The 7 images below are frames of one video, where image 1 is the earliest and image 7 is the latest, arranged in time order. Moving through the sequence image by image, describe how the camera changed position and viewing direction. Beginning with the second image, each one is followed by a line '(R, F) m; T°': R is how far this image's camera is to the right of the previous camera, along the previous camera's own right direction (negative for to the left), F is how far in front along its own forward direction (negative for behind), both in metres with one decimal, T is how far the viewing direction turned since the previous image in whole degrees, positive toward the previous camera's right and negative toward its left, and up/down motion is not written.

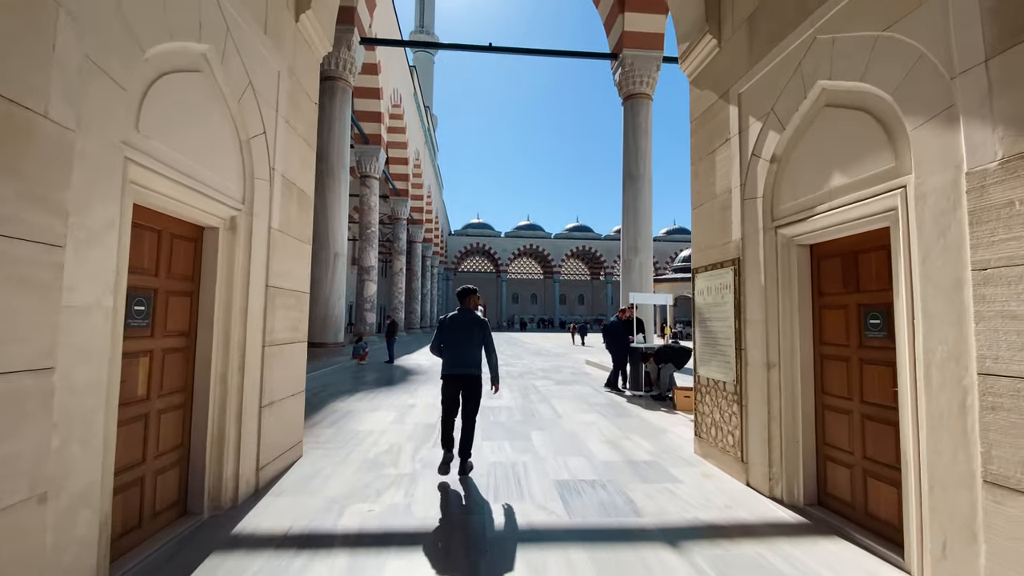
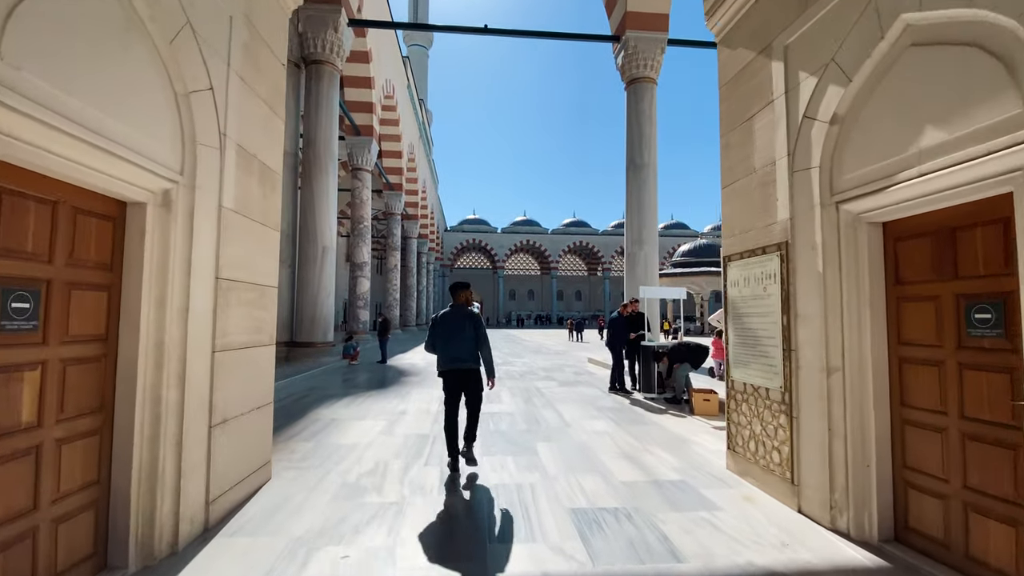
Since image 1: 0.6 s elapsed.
(-0.1, +0.6) m; 0°
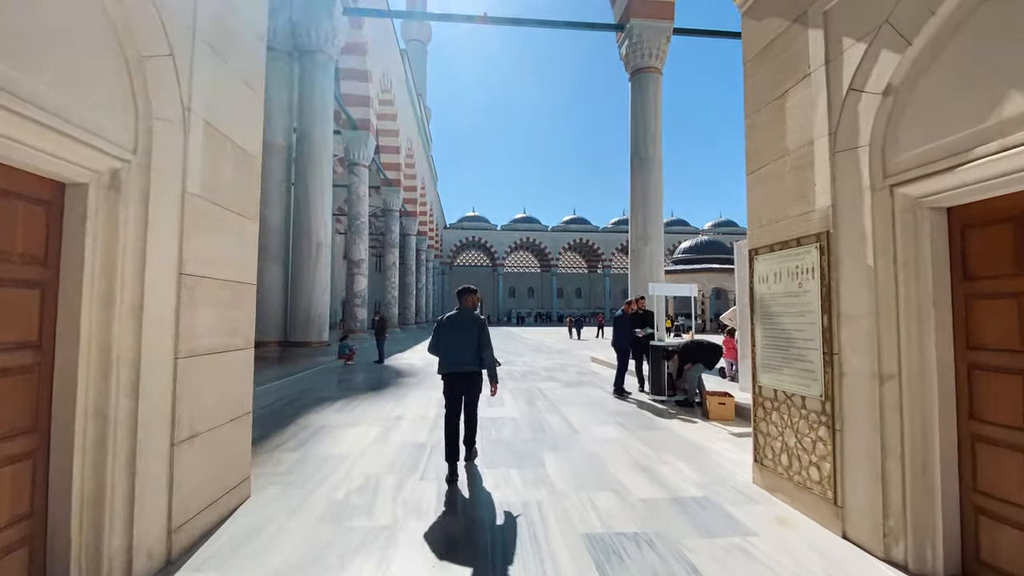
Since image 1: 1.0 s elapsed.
(0.0, +0.3) m; 0°
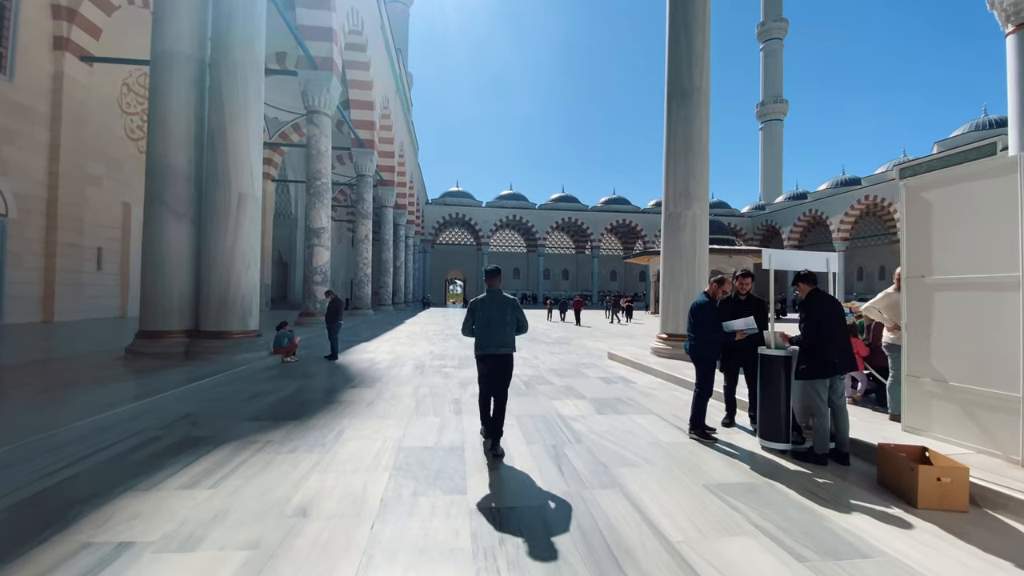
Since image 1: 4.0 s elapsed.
(-0.2, +2.6) m; +2°
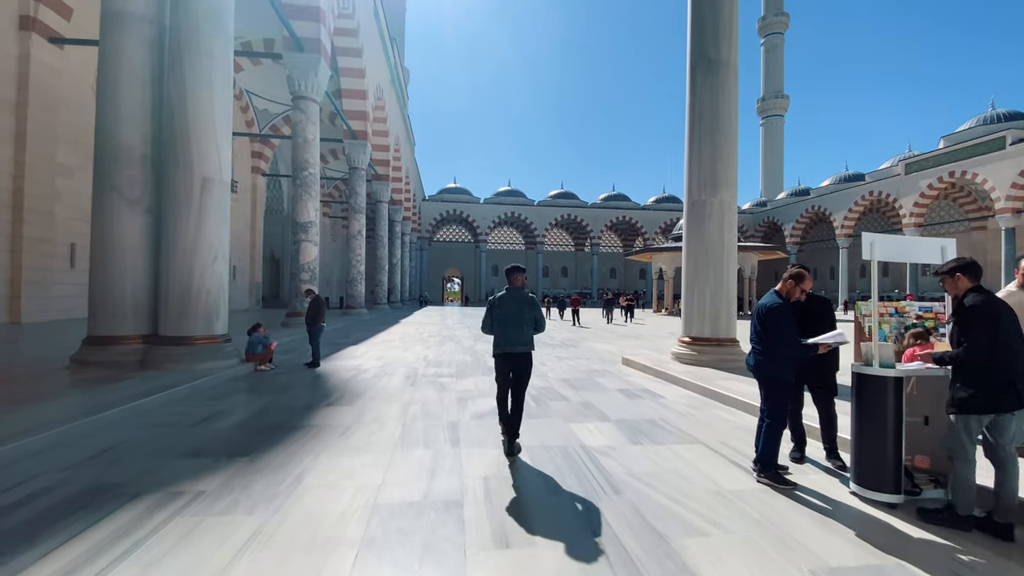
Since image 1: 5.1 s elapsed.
(-0.1, +0.9) m; 0°
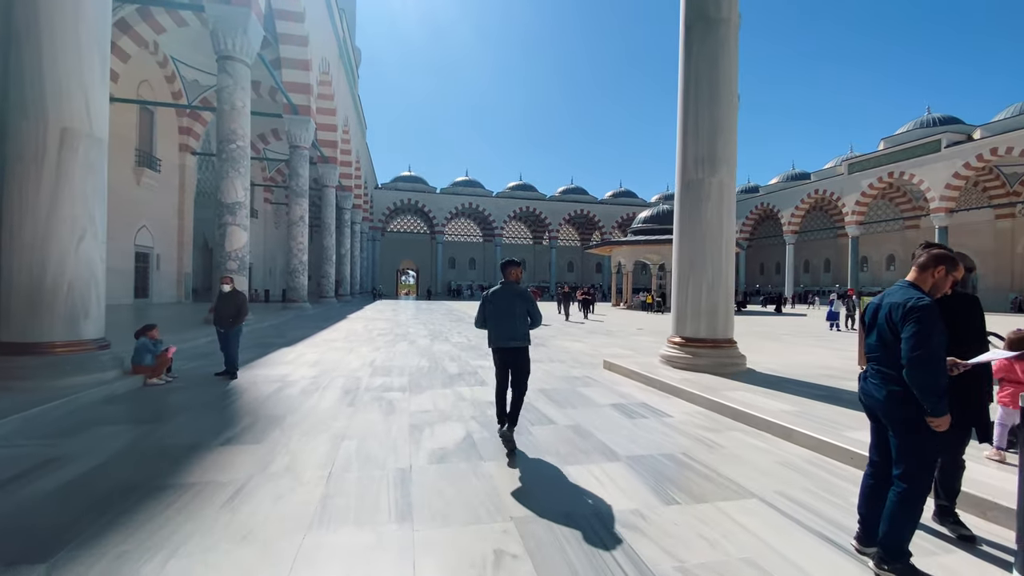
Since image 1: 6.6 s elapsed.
(-0.1, +1.2) m; +5°
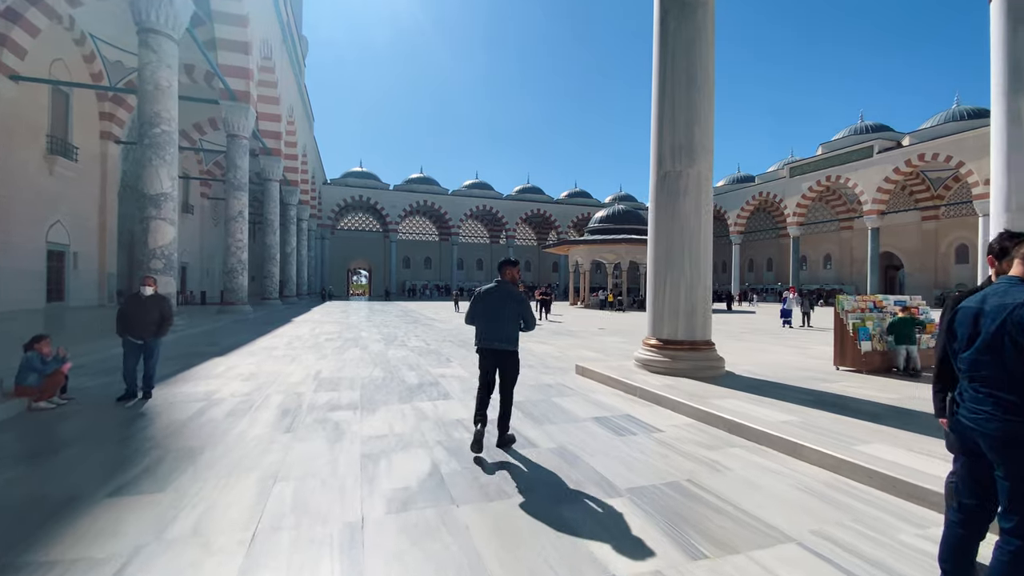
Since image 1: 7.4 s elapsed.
(-0.1, +0.6) m; +5°
